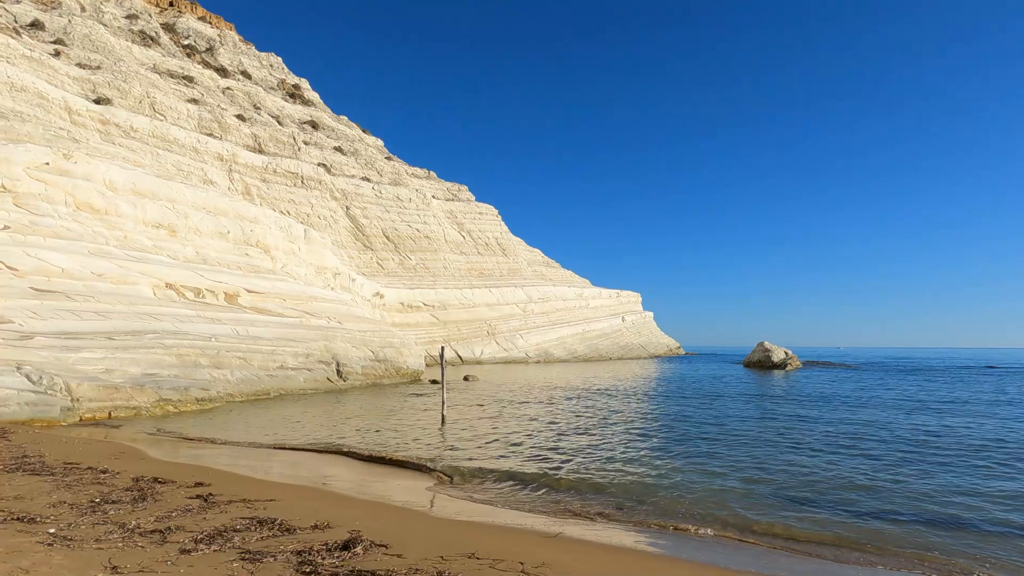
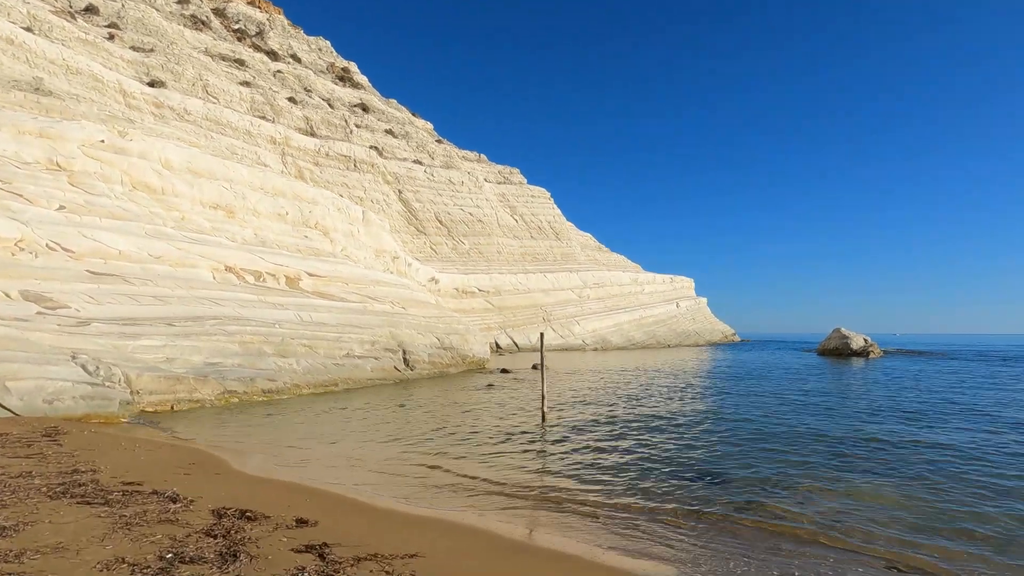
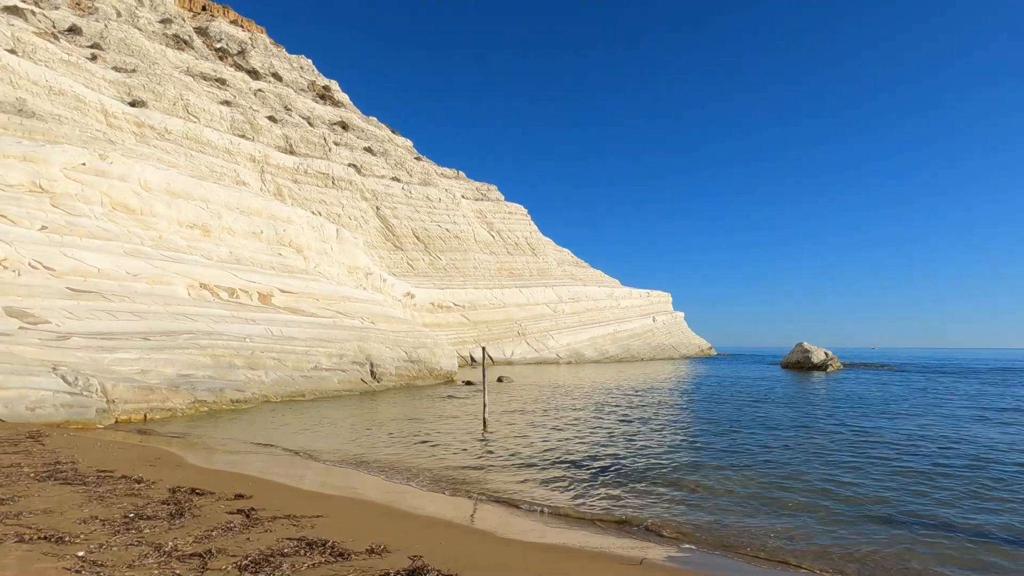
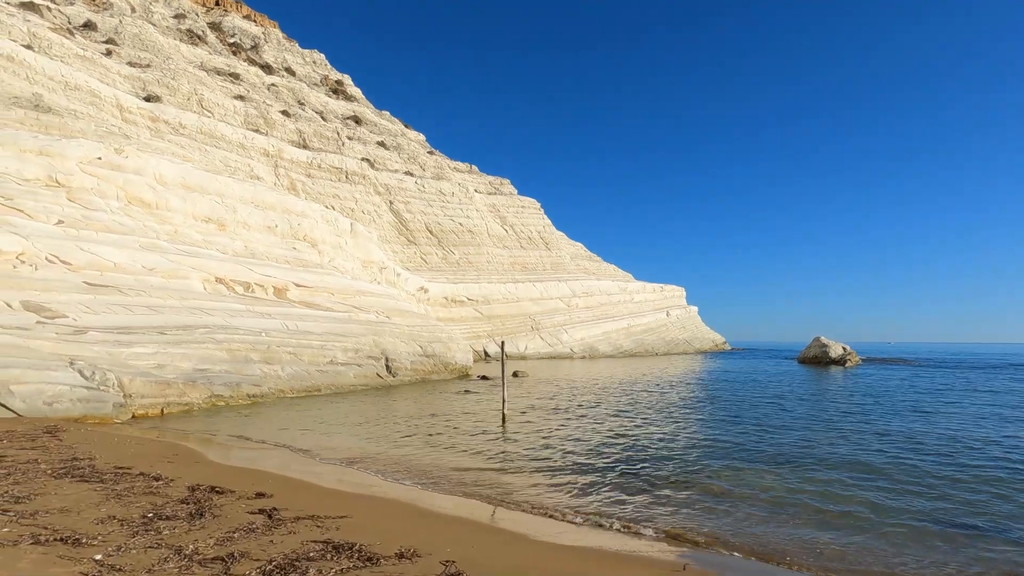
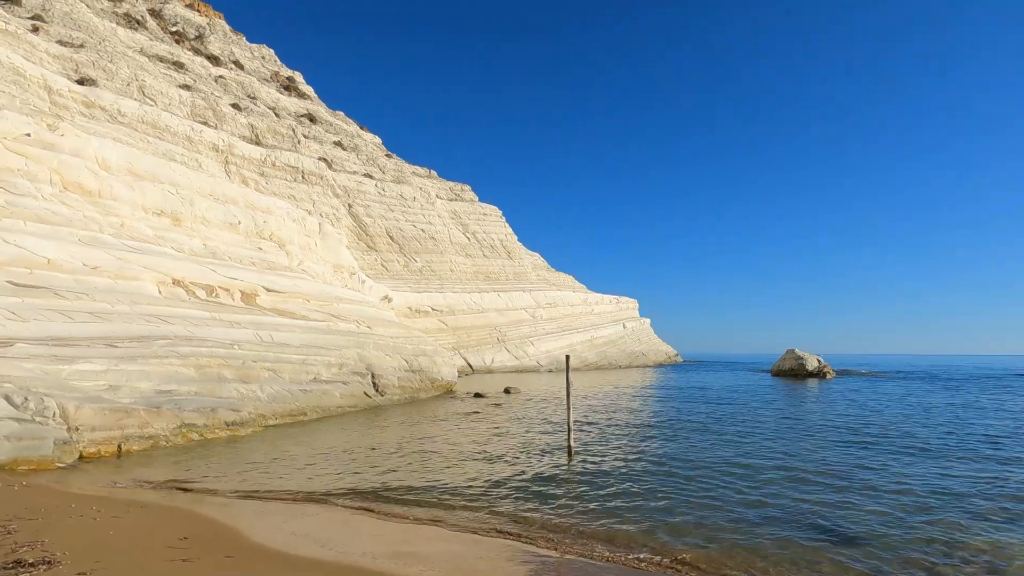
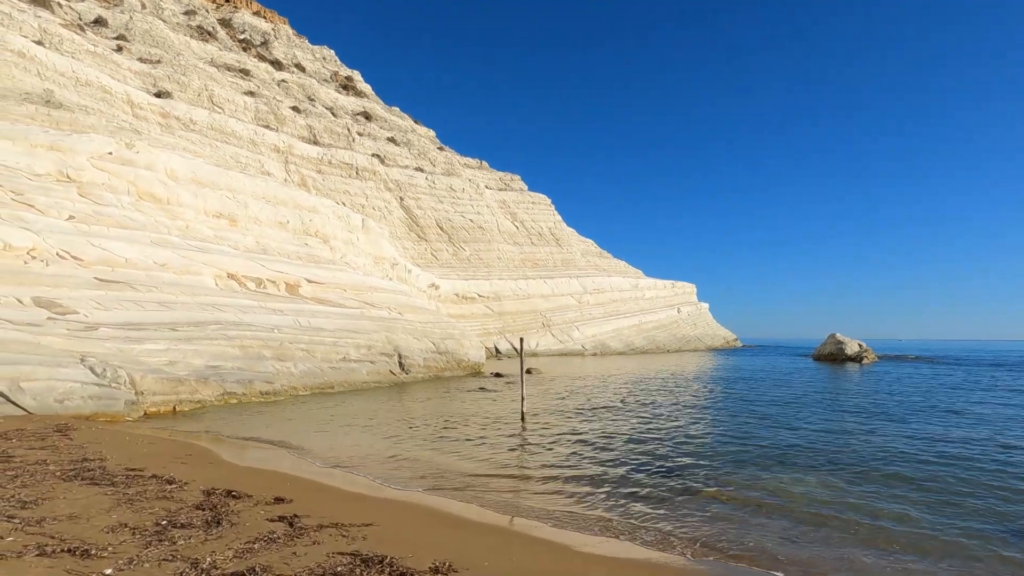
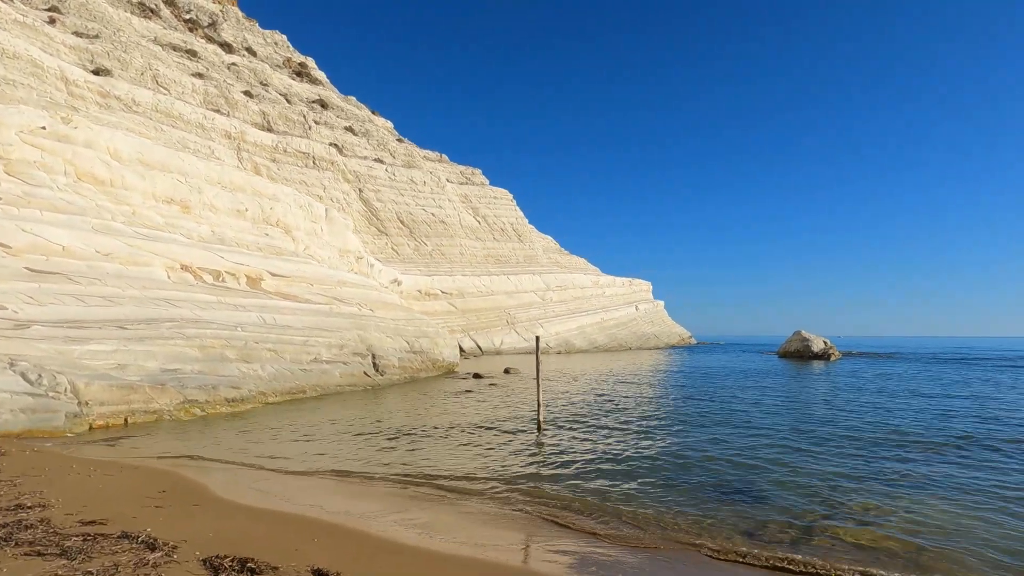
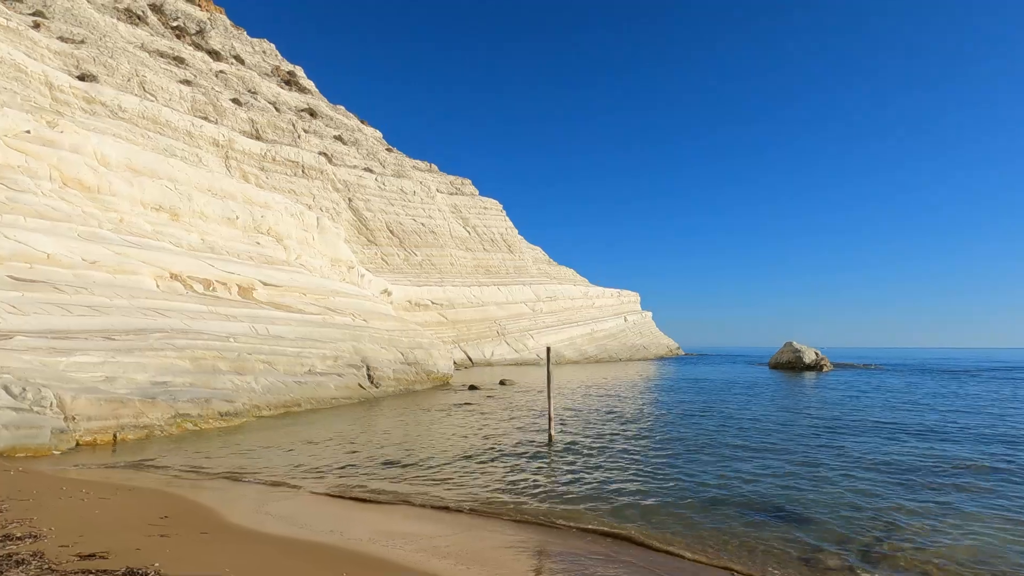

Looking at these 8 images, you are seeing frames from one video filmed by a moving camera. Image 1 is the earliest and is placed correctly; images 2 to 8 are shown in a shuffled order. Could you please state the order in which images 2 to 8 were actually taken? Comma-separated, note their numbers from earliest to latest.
3, 4, 6, 2, 7, 8, 5
